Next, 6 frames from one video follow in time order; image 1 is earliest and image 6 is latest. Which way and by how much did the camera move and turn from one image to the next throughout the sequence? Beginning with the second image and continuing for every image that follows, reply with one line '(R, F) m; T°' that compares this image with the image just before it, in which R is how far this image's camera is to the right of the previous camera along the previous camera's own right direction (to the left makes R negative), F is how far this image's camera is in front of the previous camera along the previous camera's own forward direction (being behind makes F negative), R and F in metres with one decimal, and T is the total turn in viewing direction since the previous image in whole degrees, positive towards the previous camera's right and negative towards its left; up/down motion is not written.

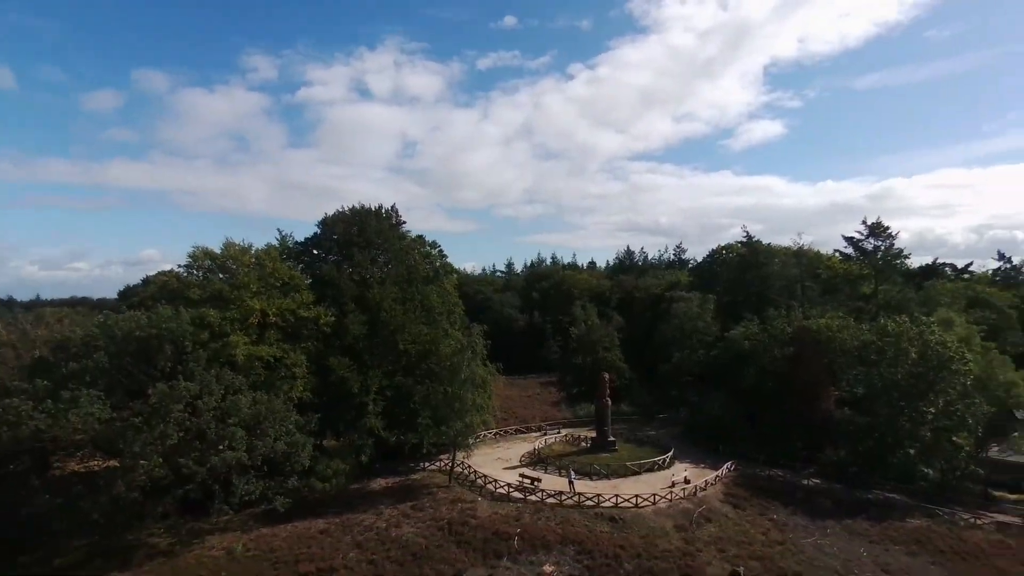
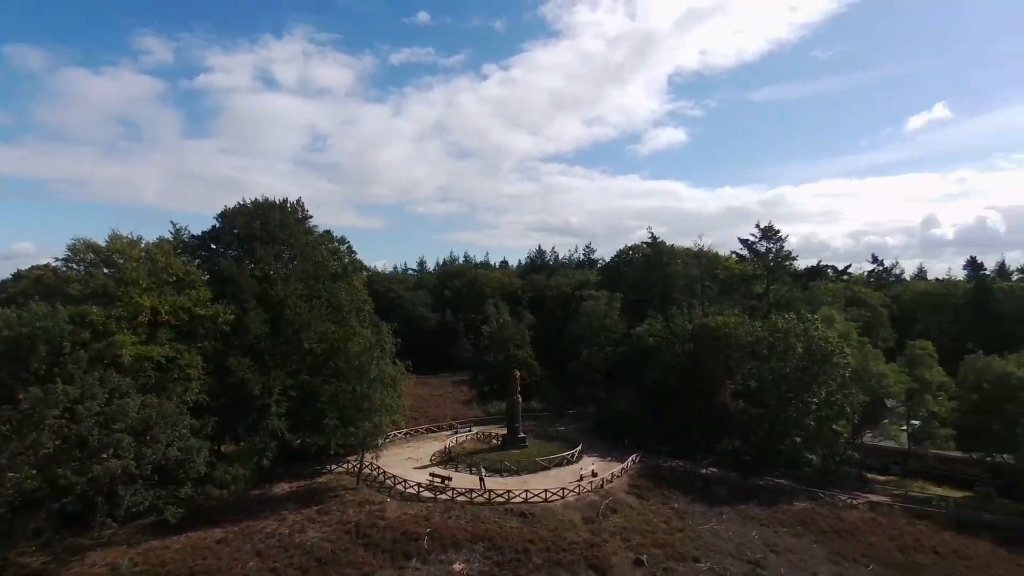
(+0.1, +0.1) m; +8°
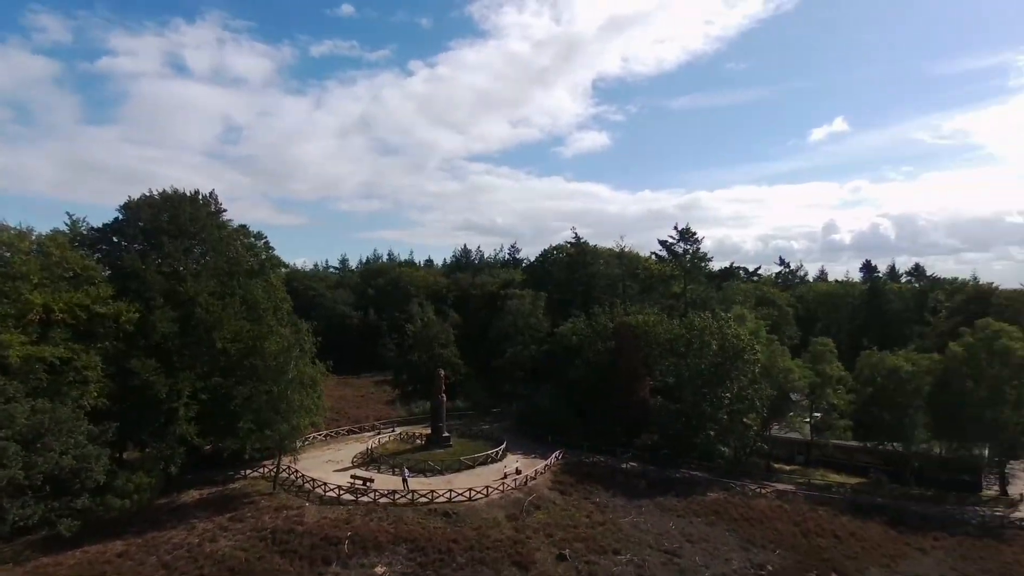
(0.0, +0.1) m; +7°
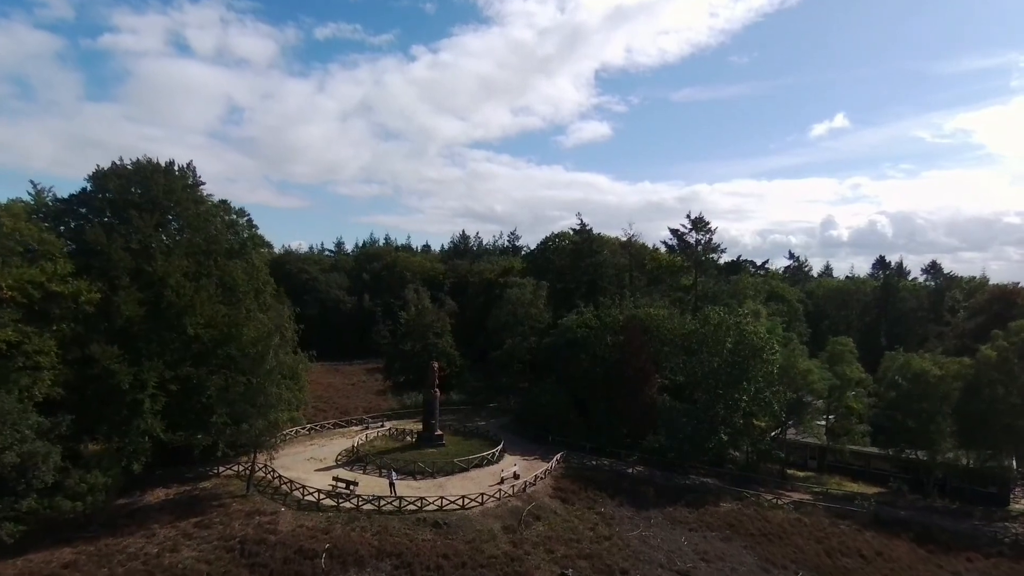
(-0.3, +3.2) m; 0°
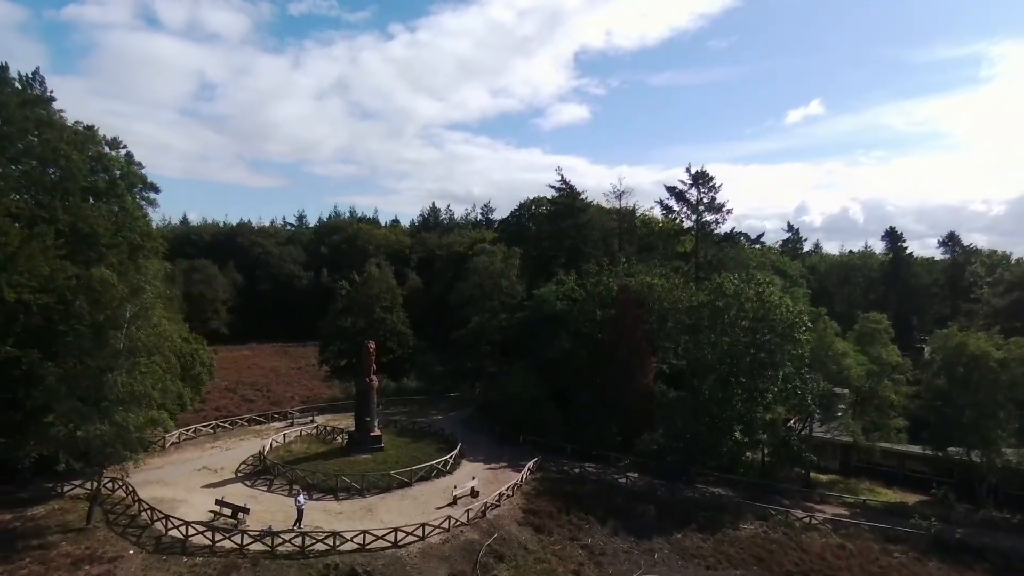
(+0.8, +8.8) m; +2°
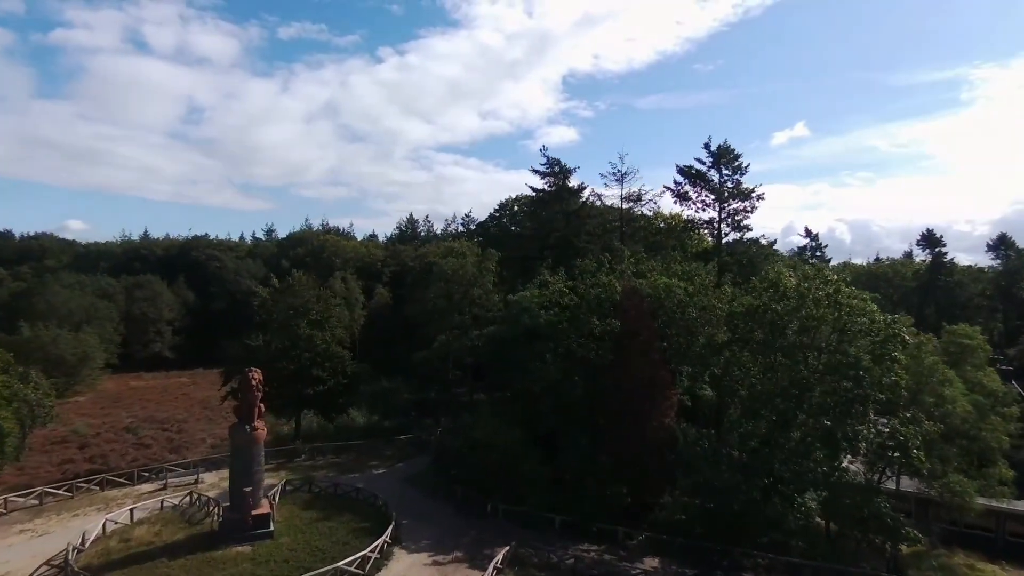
(+1.0, +9.8) m; +1°
